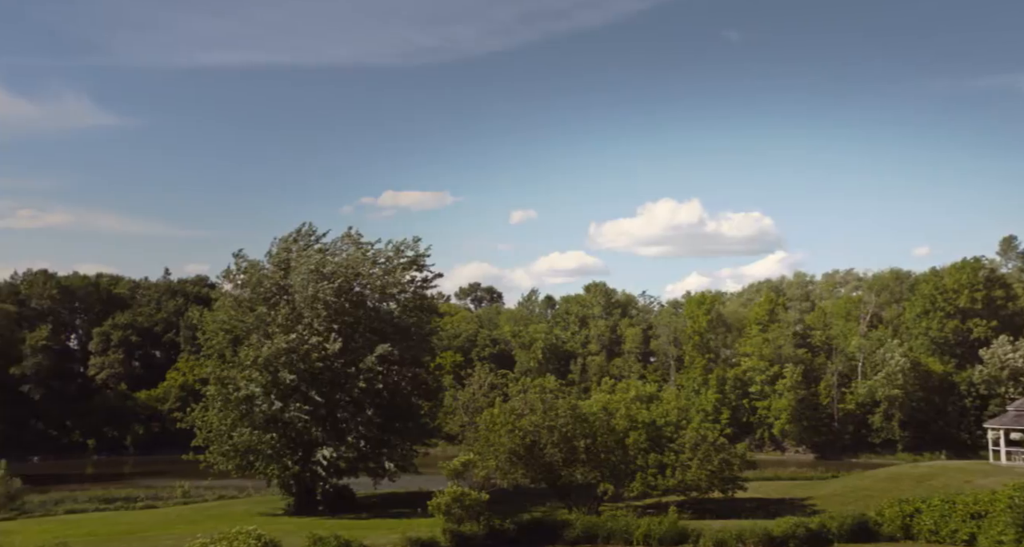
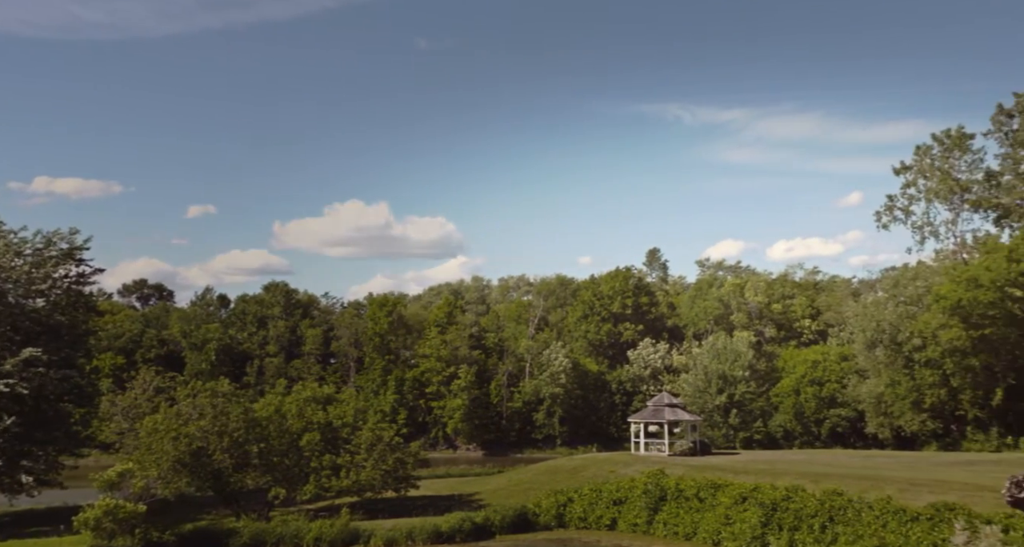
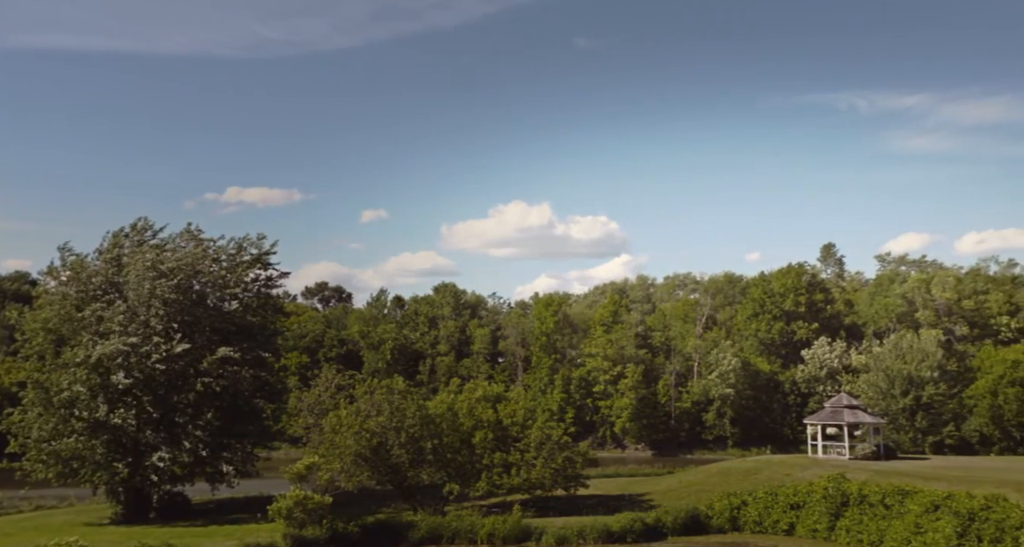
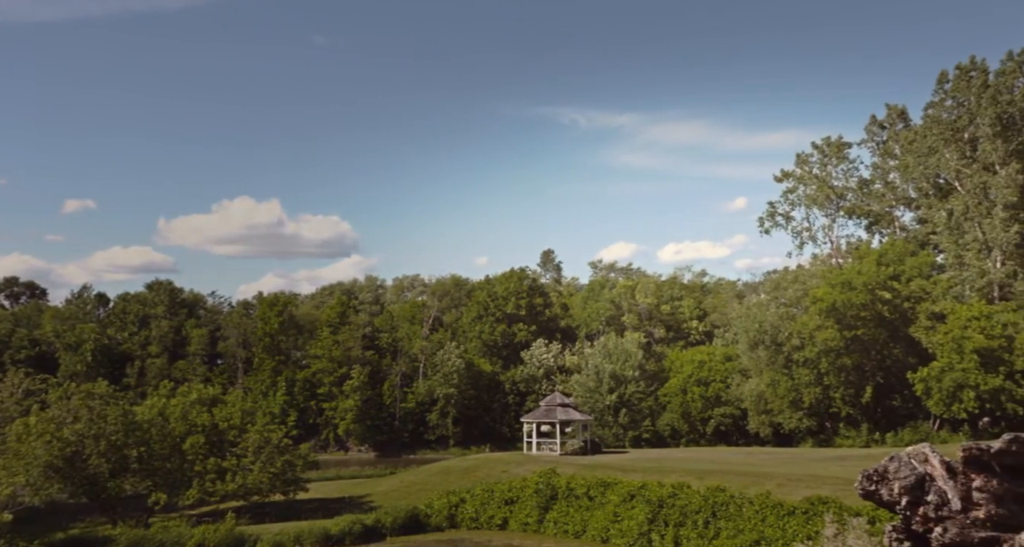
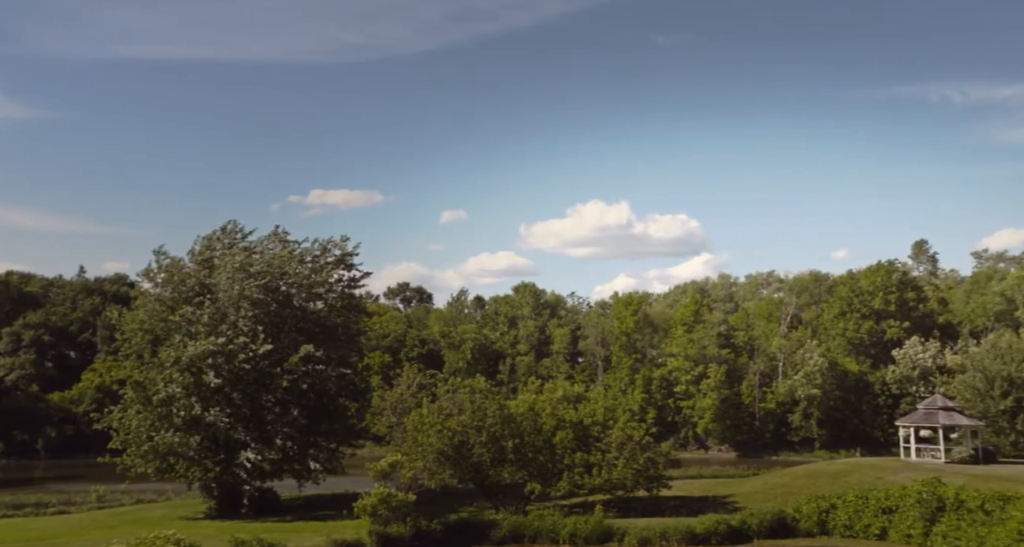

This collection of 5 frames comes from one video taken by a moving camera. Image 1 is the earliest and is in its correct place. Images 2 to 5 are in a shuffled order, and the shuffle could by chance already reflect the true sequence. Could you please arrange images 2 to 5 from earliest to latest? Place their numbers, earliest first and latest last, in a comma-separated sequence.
5, 3, 2, 4
